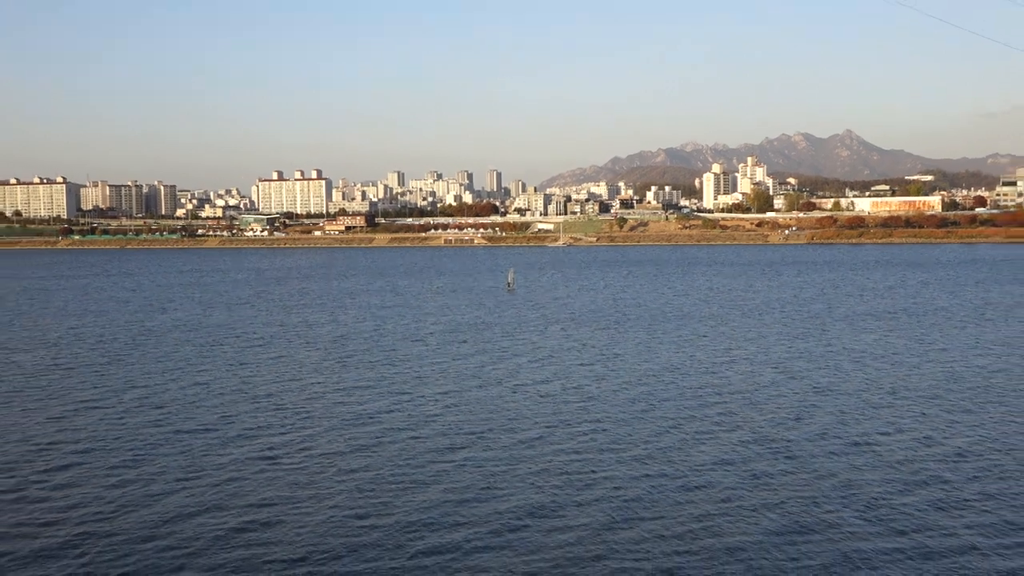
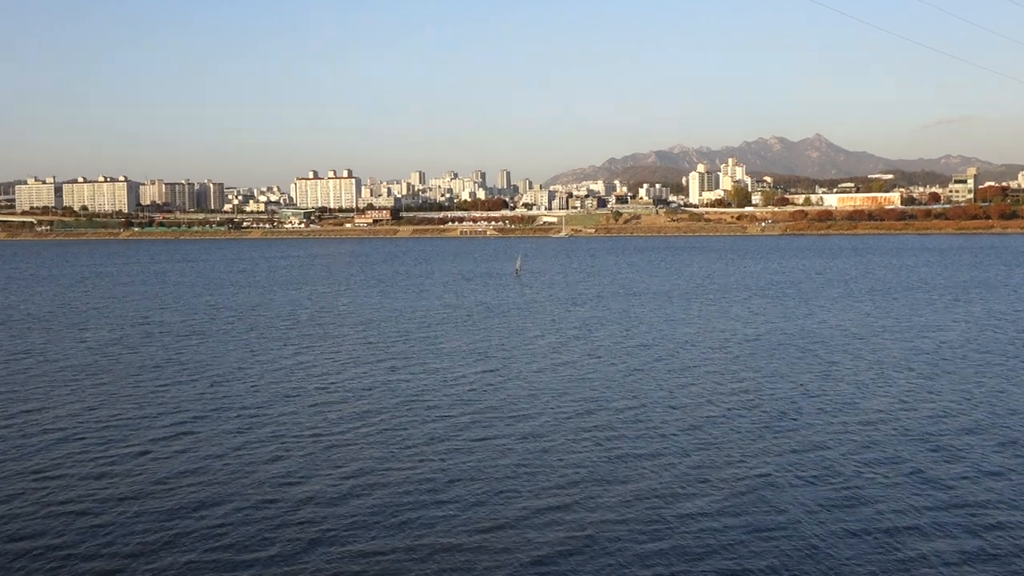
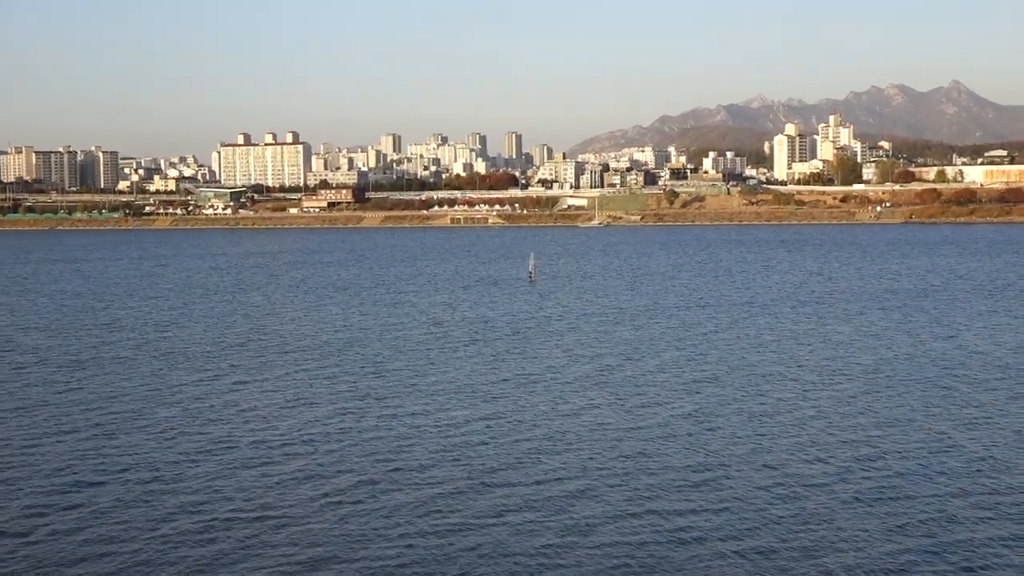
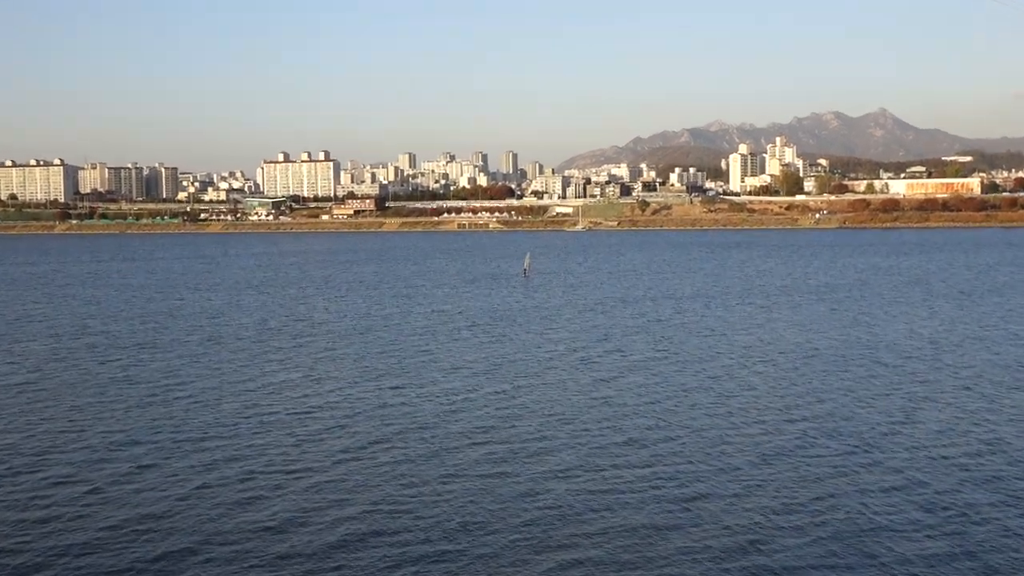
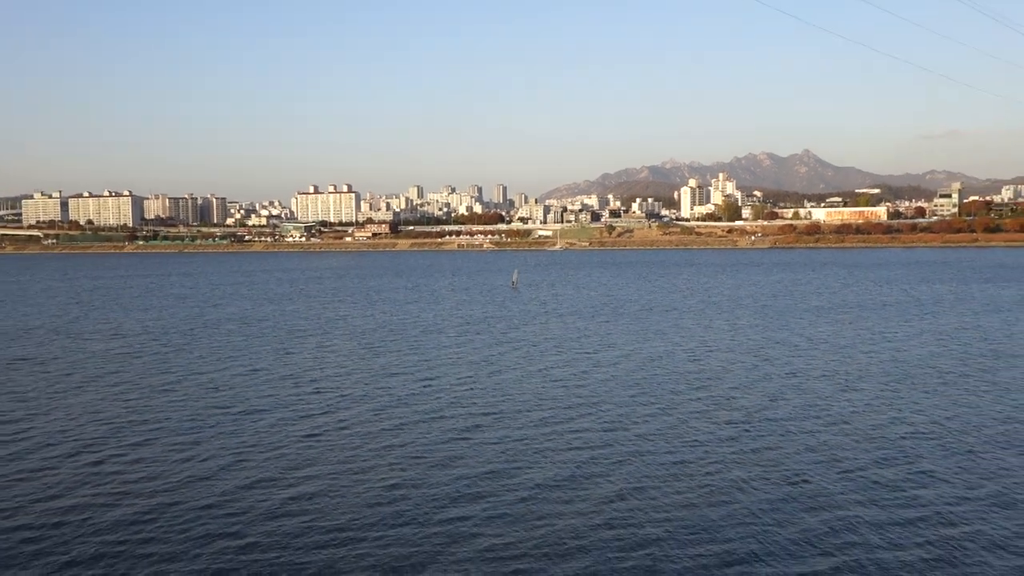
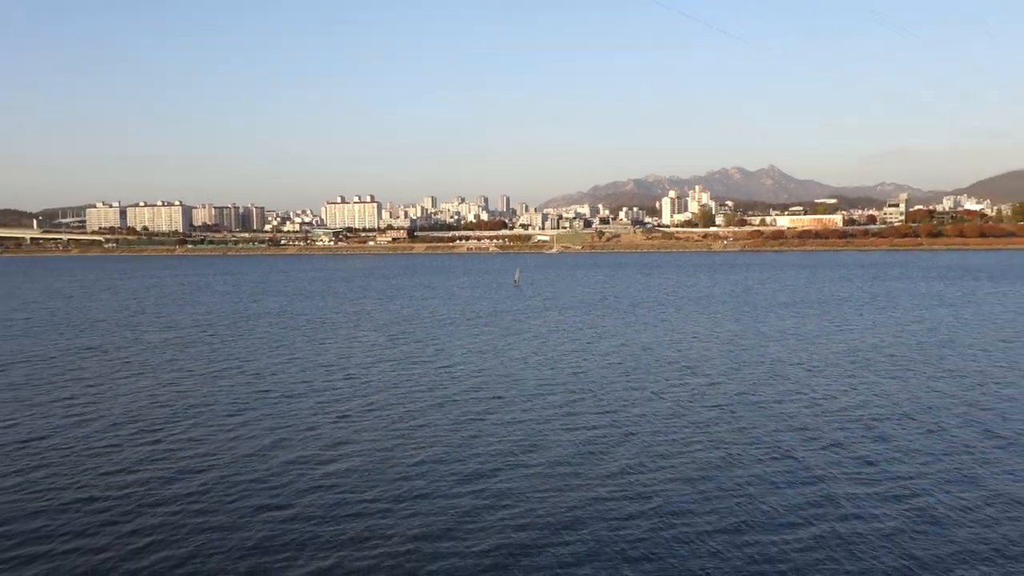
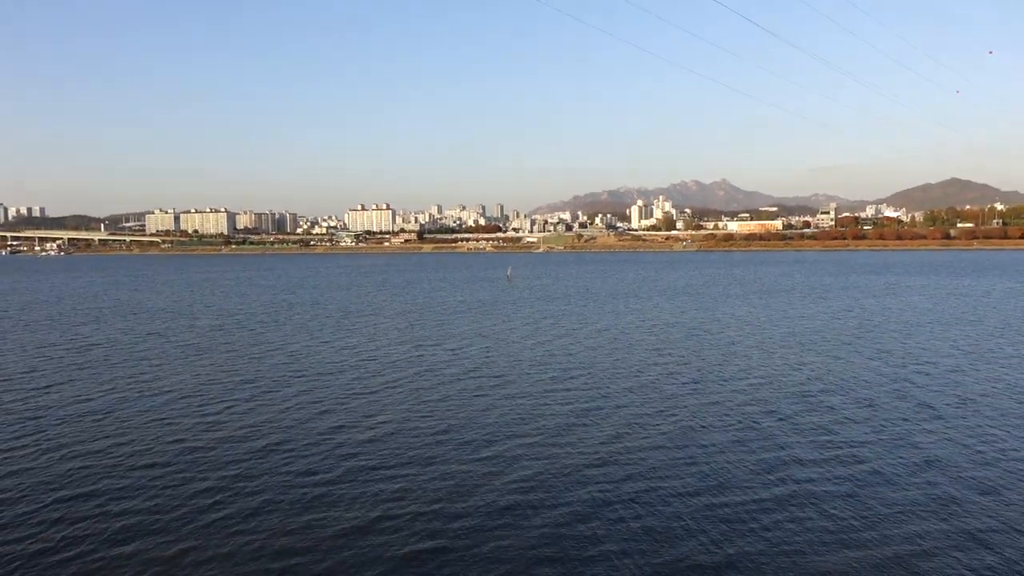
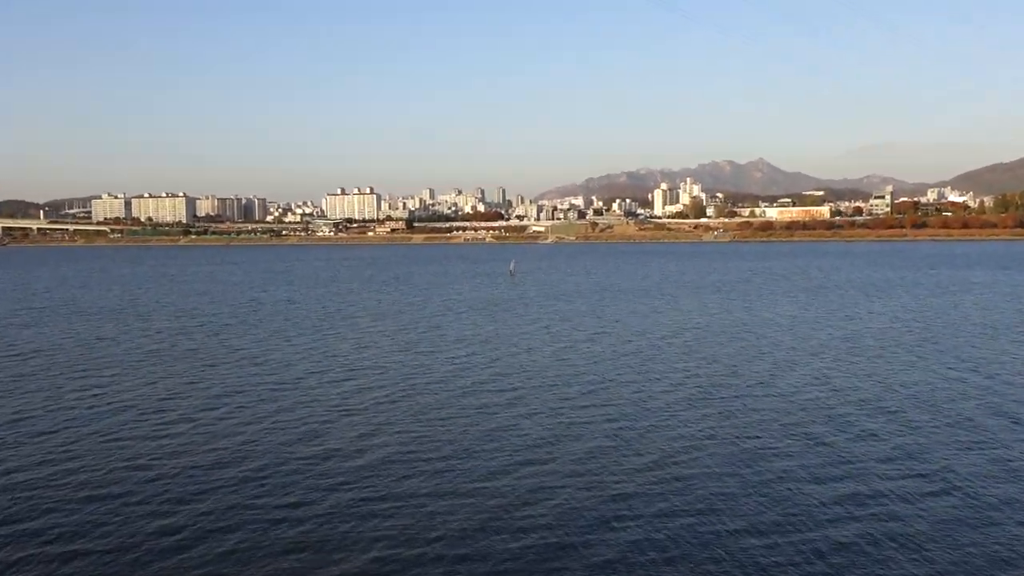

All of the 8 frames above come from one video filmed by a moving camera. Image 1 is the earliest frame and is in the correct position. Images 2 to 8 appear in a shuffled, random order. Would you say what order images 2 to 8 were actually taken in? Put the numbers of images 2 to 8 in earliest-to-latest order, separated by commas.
5, 6, 7, 8, 2, 4, 3
